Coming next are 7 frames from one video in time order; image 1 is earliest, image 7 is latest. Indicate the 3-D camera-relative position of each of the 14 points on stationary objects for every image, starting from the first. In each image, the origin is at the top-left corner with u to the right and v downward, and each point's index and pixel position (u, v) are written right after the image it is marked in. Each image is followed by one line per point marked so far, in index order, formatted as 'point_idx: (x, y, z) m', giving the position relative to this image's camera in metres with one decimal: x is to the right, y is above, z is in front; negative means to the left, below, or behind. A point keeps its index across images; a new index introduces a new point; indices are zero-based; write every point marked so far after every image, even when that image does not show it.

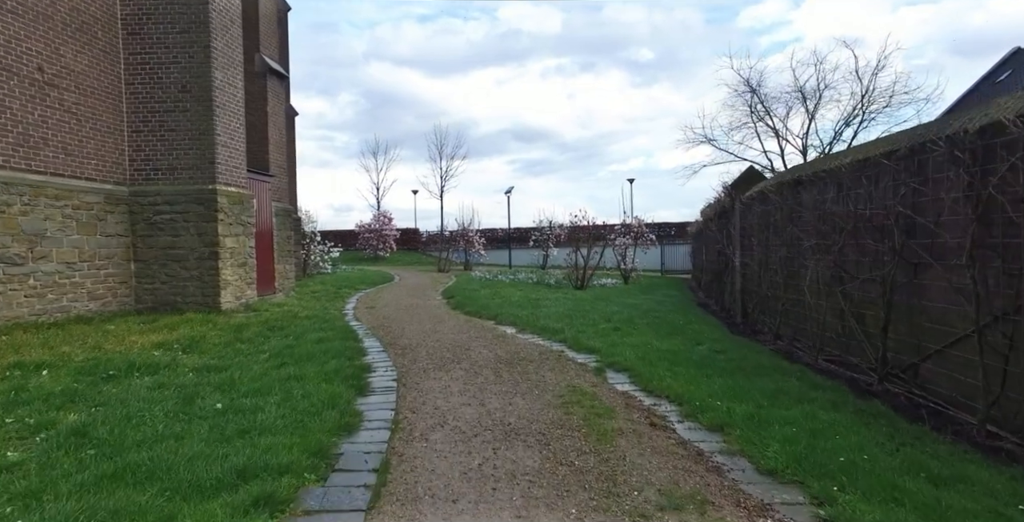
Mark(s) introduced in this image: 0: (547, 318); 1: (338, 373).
0: (+0.6, -0.9, +8.7) m
1: (-1.5, -1.0, +4.8) m
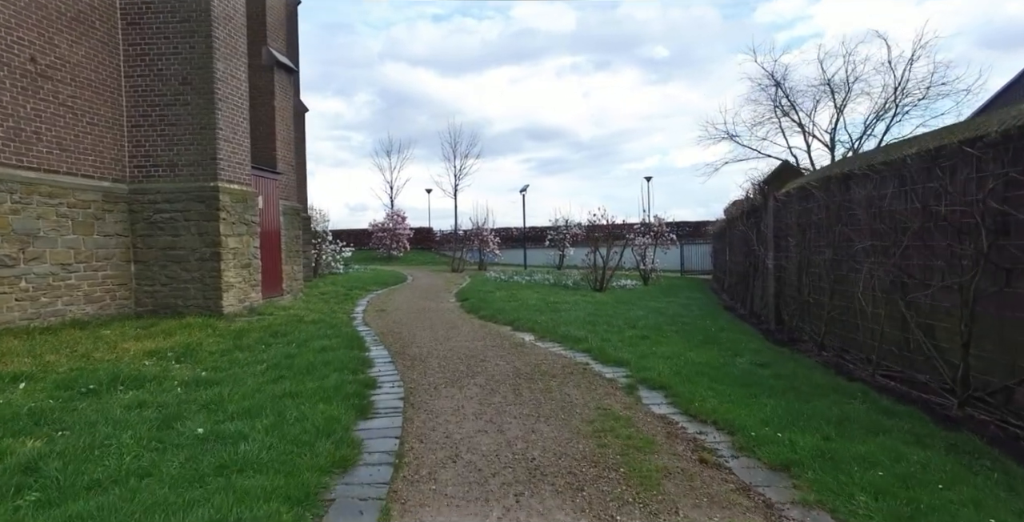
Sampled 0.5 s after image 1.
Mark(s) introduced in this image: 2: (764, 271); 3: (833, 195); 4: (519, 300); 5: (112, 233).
0: (+0.8, -1.0, +8.1) m
1: (-1.4, -1.0, +4.3) m
2: (+5.0, -0.2, +10.6) m
3: (+3.8, +0.8, +6.4) m
4: (+0.2, -0.9, +12.0) m
5: (-5.6, +0.4, +7.5) m
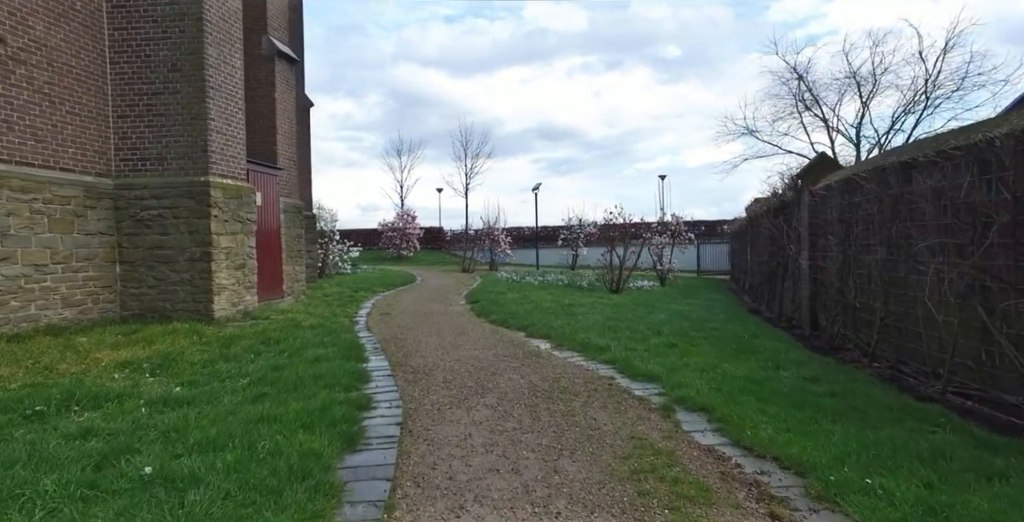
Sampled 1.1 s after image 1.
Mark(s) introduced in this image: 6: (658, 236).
0: (+1.0, -1.0, +7.5) m
1: (-1.3, -1.0, +3.6) m
2: (+5.2, -0.2, +9.9) m
3: (+4.0, +0.8, +5.6) m
4: (+0.4, -0.9, +11.3) m
5: (-5.4, +0.4, +7.0) m
6: (+5.3, +0.9, +19.6) m
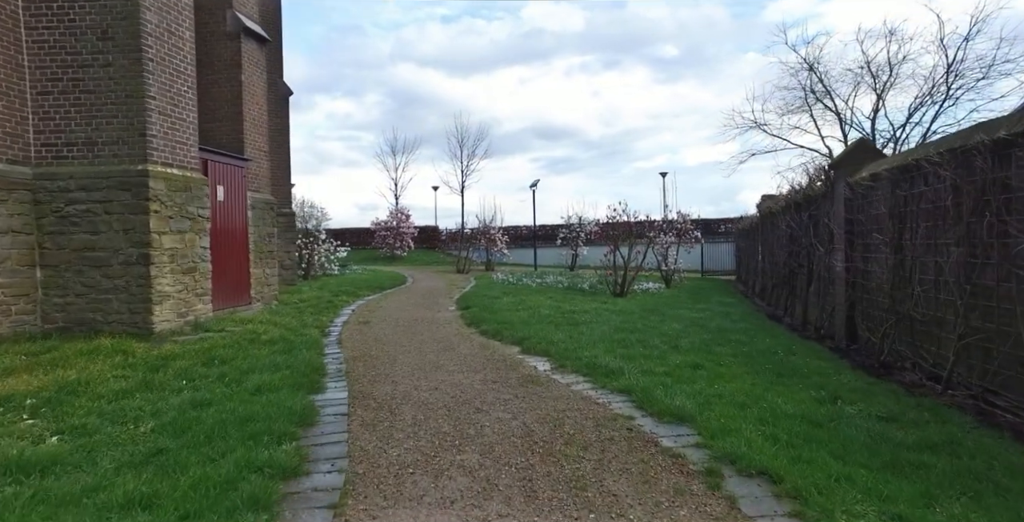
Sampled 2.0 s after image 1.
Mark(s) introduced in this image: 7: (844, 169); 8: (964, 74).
0: (+0.9, -1.0, +6.3) m
1: (-1.3, -1.1, +2.5) m
2: (+5.1, -0.2, +8.7) m
3: (+3.9, +0.7, +4.5) m
4: (+0.3, -0.9, +10.2) m
5: (-5.5, +0.3, +5.8) m
6: (+5.2, +0.9, +18.4) m
7: (+4.8, +1.3, +7.8) m
8: (+15.6, +6.4, +18.6) m
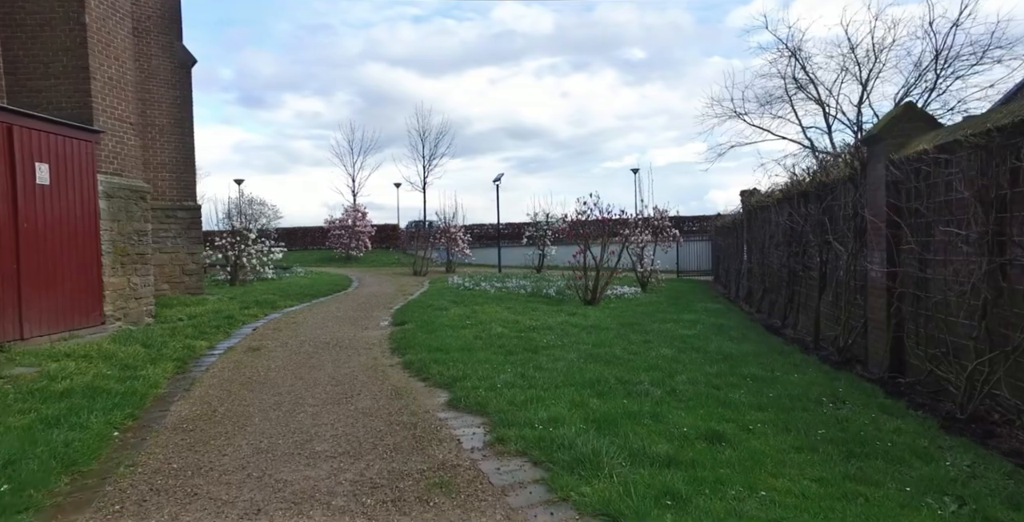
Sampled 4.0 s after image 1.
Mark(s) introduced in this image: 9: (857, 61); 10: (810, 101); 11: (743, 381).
0: (+0.3, -1.1, +4.2) m
1: (-1.8, -1.1, +0.3) m
2: (+4.3, -0.3, +6.9) m
3: (+3.3, +0.7, +2.6) m
4: (-0.5, -1.0, +8.0) m
5: (-6.1, +0.3, +3.4) m
6: (+3.9, +0.9, +16.5) m
7: (+4.1, +1.3, +5.9) m
8: (+14.2, +6.5, +17.3) m
9: (+12.3, +7.1, +19.1) m
10: (+11.0, +5.9, +19.8) m
11: (+2.1, -1.1, +4.9) m
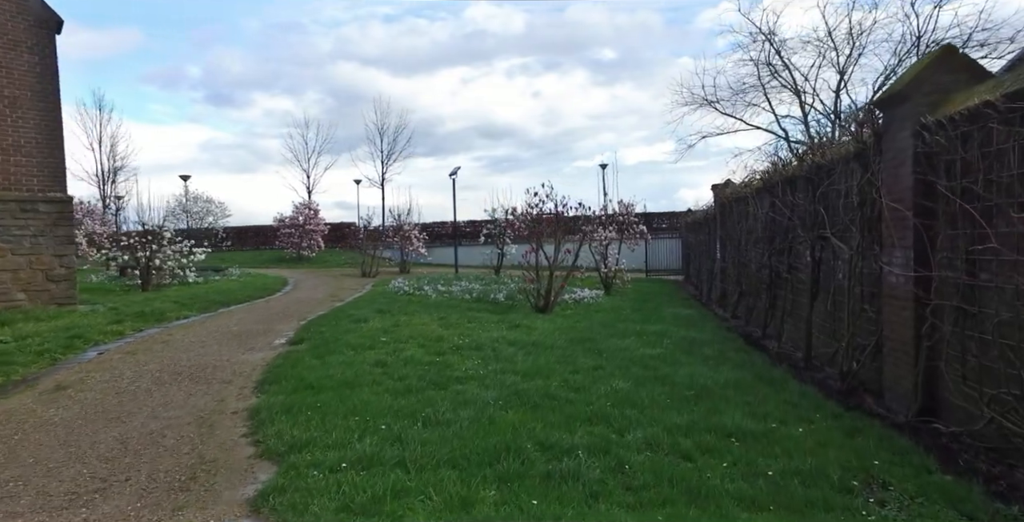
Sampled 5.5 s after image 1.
0: (-0.4, -1.1, +2.5) m
1: (-2.3, -1.2, -1.5) m
2: (+3.4, -0.3, +5.4) m
3: (+2.6, +0.7, +1.0) m
4: (-1.4, -1.0, +6.3) m
5: (-6.8, +0.2, +1.4) m
6: (+2.5, +0.9, +15.0) m
7: (+3.2, +1.3, +4.4) m
8: (+12.8, +6.5, +16.3) m
9: (+10.7, +7.2, +18.0) m
10: (+9.4, +5.9, +18.6) m
11: (+1.3, -1.1, +3.3) m
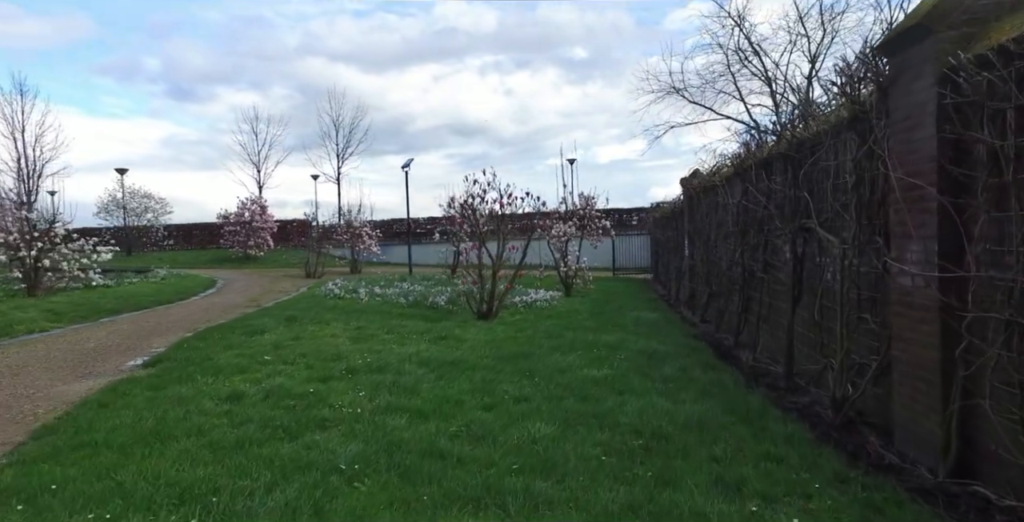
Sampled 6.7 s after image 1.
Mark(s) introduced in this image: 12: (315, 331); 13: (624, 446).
0: (-1.1, -1.1, +1.2) m
1: (-2.7, -1.2, -3.0) m
2: (+2.7, -0.2, +4.2) m
3: (+2.1, +0.7, -0.2) m
4: (-2.3, -1.0, +4.9) m
5: (-7.4, +0.2, -0.3) m
6: (+1.2, +0.9, +13.8) m
7: (+2.5, +1.3, +3.2) m
8: (+11.4, +6.6, +15.5) m
9: (+9.3, +7.3, +17.2) m
10: (+7.9, +6.0, +17.7) m
11: (+0.6, -1.1, +2.0) m
12: (-2.6, -0.9, +7.1) m
13: (+0.6, -1.0, +3.1) m
